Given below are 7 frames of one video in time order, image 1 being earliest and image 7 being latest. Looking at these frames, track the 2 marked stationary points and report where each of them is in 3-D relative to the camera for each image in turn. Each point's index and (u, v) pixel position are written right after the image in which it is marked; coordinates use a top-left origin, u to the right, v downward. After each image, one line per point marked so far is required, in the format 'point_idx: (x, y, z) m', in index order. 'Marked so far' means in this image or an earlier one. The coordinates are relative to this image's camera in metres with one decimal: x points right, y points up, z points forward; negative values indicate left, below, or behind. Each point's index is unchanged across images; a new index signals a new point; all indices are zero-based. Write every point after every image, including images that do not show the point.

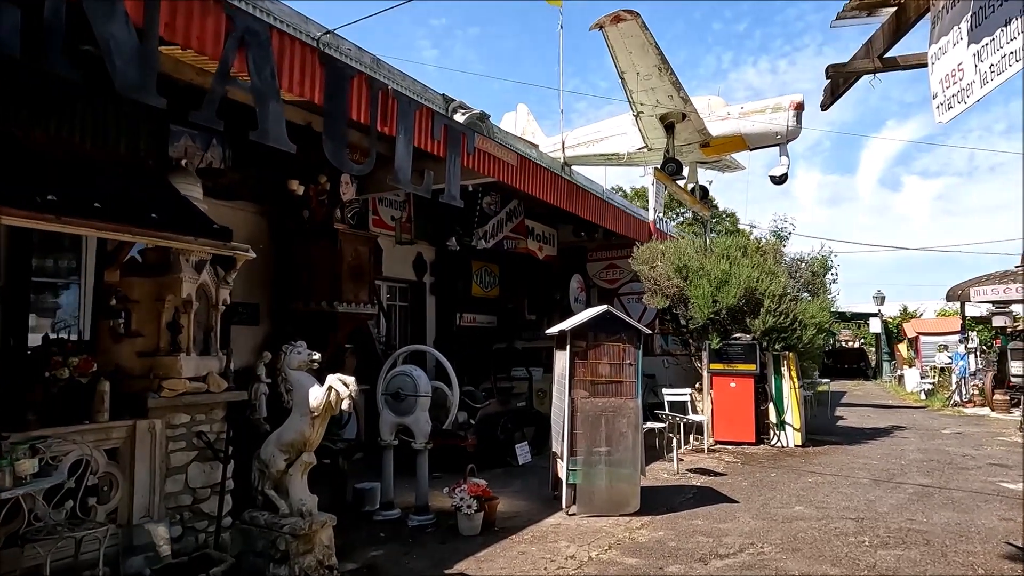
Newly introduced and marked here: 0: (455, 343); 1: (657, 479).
0: (-0.8, -0.8, +9.9) m
1: (+1.5, -1.9, +6.7) m
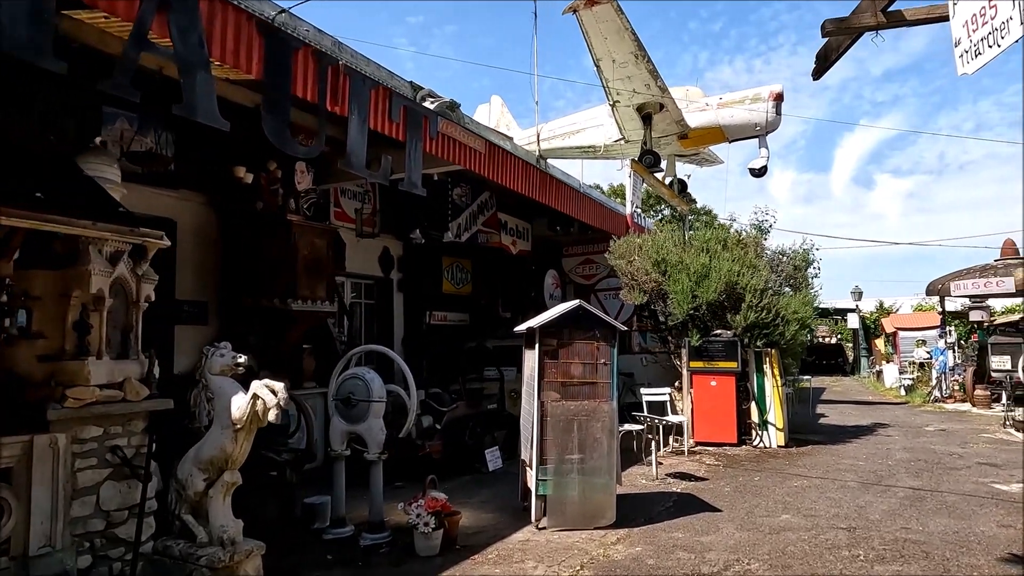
0: (-1.2, -0.8, +9.4) m
1: (+1.2, -1.9, +6.3) m
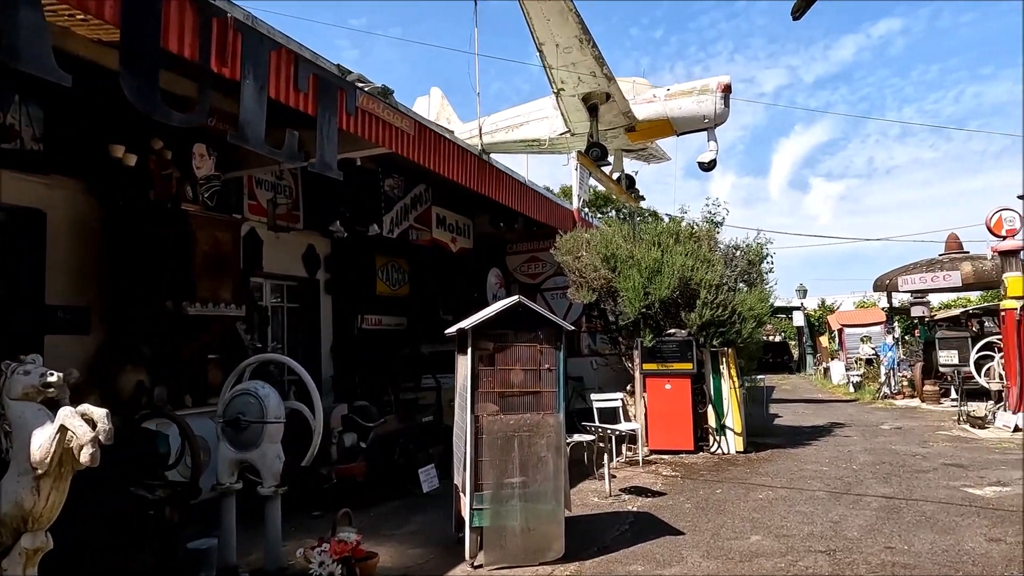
0: (-2.0, -0.8, +8.5) m
1: (+0.6, -1.8, +5.6) m
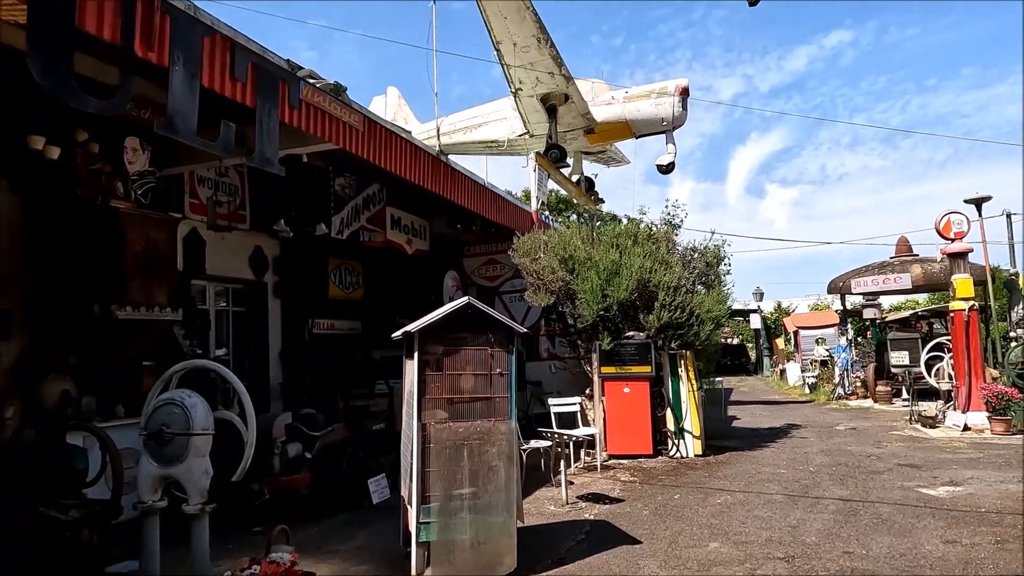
0: (-2.6, -0.8, +8.2) m
1: (+0.2, -1.9, +5.4) m
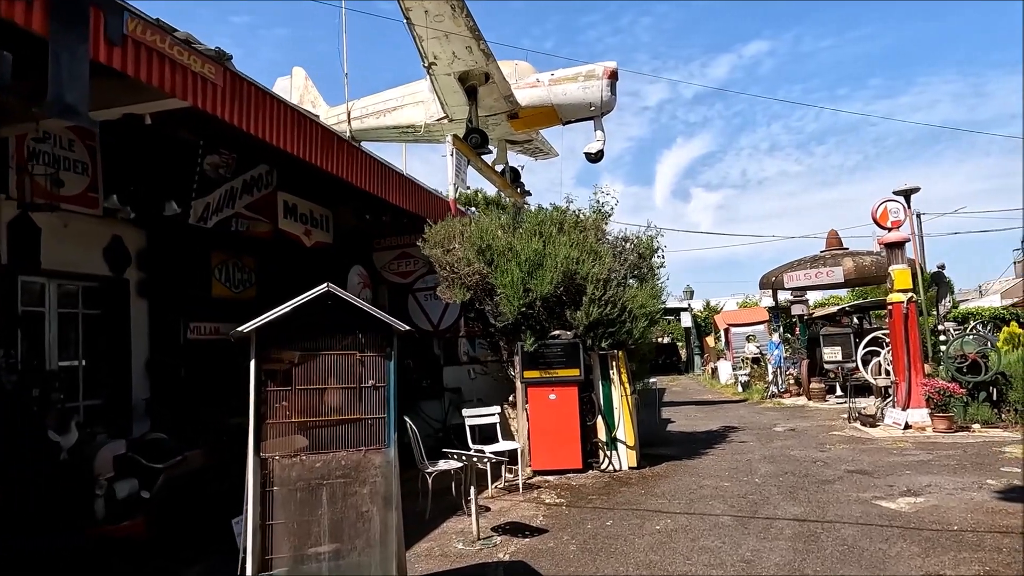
0: (-3.5, -0.8, +6.9) m
1: (-0.4, -1.8, +4.4) m
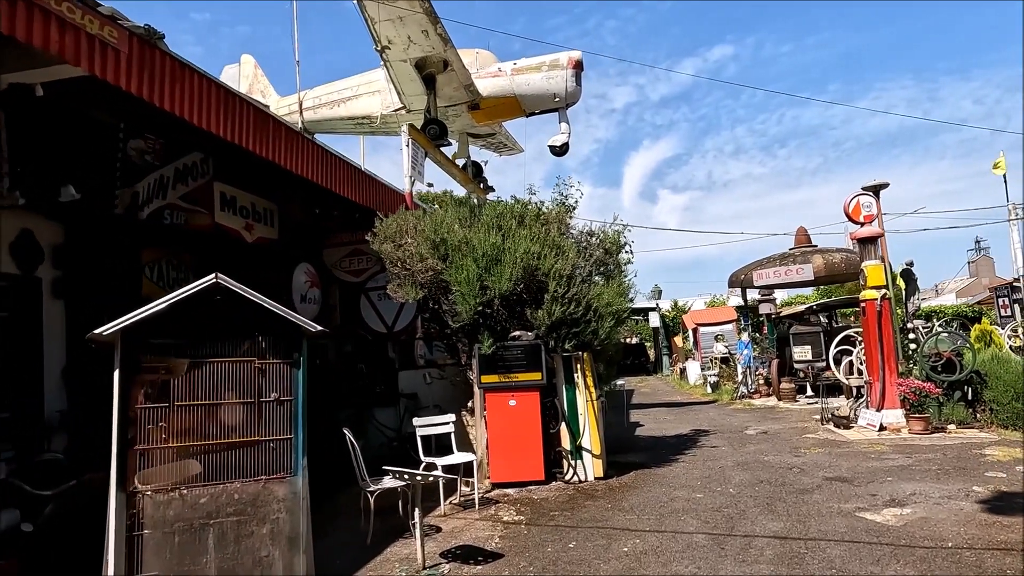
0: (-3.9, -0.8, +6.2) m
1: (-0.7, -1.8, +3.8) m
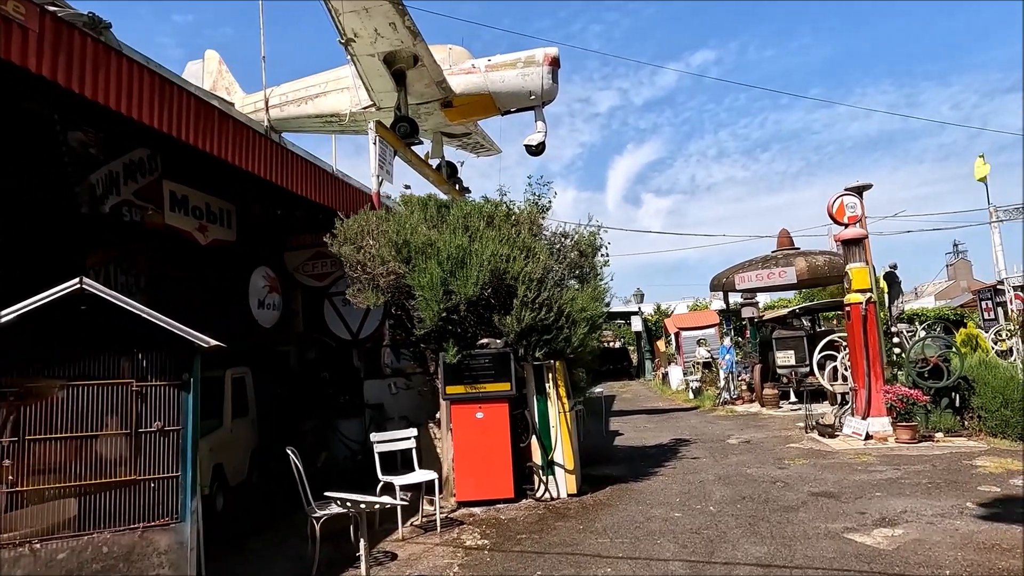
0: (-4.2, -0.8, +5.7) m
1: (-1.0, -1.8, +3.4) m
